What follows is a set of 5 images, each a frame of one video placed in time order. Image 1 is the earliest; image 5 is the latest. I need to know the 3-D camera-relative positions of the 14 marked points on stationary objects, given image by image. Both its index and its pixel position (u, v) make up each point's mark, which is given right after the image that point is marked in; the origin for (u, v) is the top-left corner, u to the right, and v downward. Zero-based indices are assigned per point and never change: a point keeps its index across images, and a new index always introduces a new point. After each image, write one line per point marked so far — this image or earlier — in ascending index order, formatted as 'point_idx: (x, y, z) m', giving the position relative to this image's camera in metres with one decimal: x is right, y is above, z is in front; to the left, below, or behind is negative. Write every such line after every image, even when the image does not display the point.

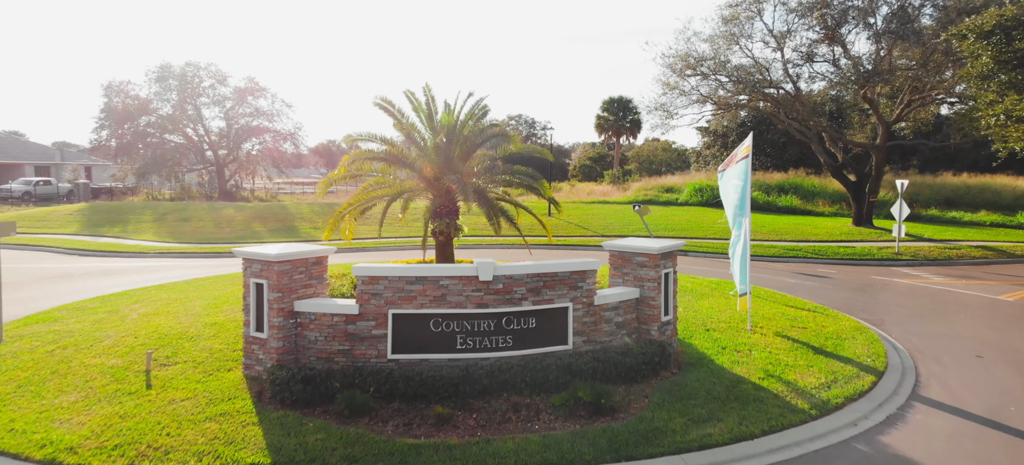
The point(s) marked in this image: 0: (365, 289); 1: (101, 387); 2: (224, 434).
0: (-2.1, -0.8, +7.6) m
1: (-5.8, -2.2, +7.4) m
2: (-3.4, -2.4, +6.3) m
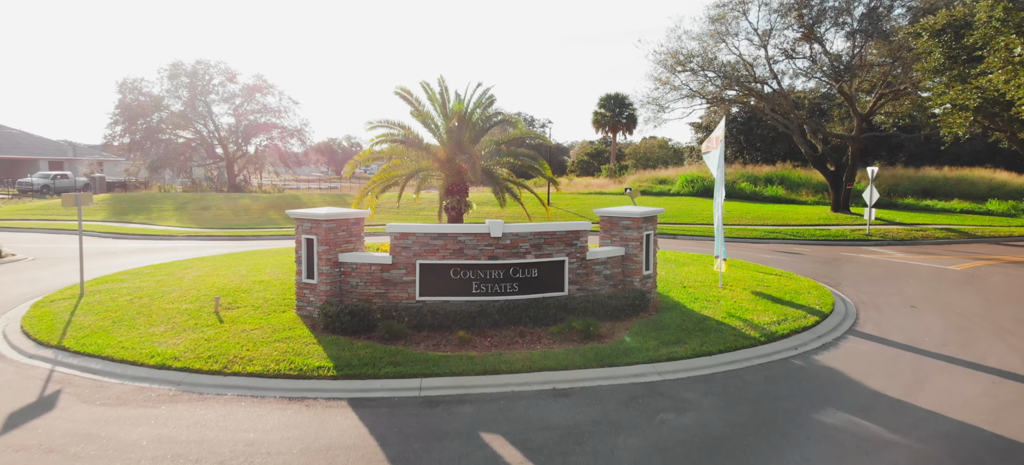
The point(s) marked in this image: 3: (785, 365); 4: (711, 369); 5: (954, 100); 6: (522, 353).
0: (-2.0, -0.2, +9.2) m
1: (-5.7, -1.5, +9.0) m
2: (-3.3, -1.7, +7.9) m
3: (+4.1, -2.0, +7.9) m
4: (+2.9, -2.0, +7.8) m
5: (+12.6, +3.8, +15.2) m
6: (+0.2, -1.8, +8.0) m
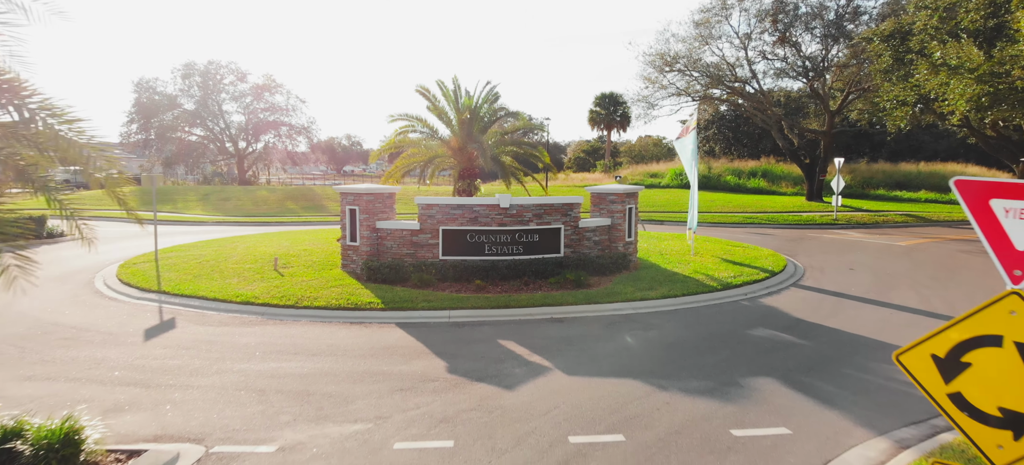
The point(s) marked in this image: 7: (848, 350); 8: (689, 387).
0: (-1.9, +0.4, +11.3) m
1: (-5.5, -0.9, +11.1) m
2: (-3.1, -1.1, +10.0) m
3: (+4.3, -1.4, +10.1) m
4: (+3.1, -1.4, +9.9) m
5: (+12.7, +4.5, +17.4) m
6: (+0.3, -1.2, +10.2) m
7: (+4.9, -1.7, +7.7) m
8: (+2.2, -1.9, +6.4) m
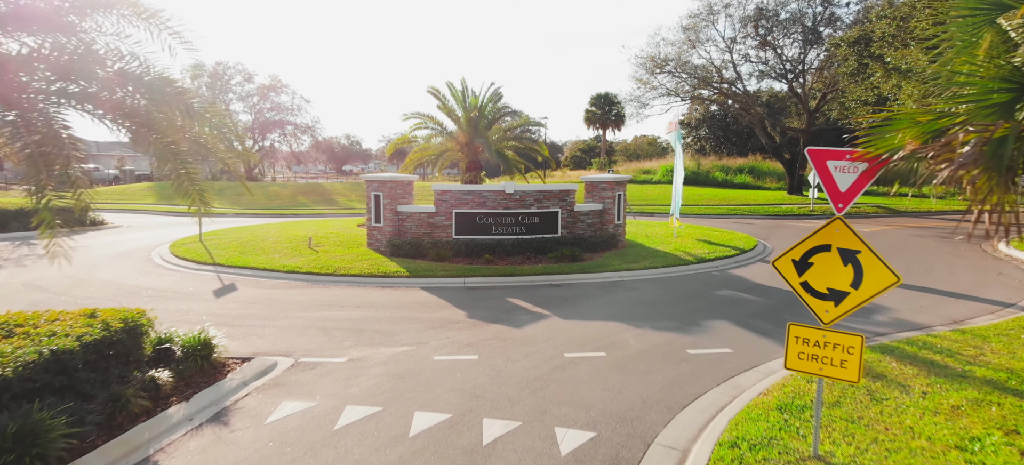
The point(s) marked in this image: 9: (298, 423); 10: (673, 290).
0: (-1.8, +0.9, +13.0) m
1: (-5.4, -0.5, +12.8) m
2: (-3.0, -0.7, +11.7) m
3: (+4.4, -0.9, +11.8) m
4: (+3.2, -0.9, +11.7) m
5: (+12.8, +4.9, +19.2) m
6: (+0.4, -0.8, +11.9) m
7: (+5.0, -1.3, +9.5) m
8: (+2.3, -1.5, +8.2) m
9: (-2.1, -1.9, +5.1) m
10: (+3.2, -1.1, +10.5) m
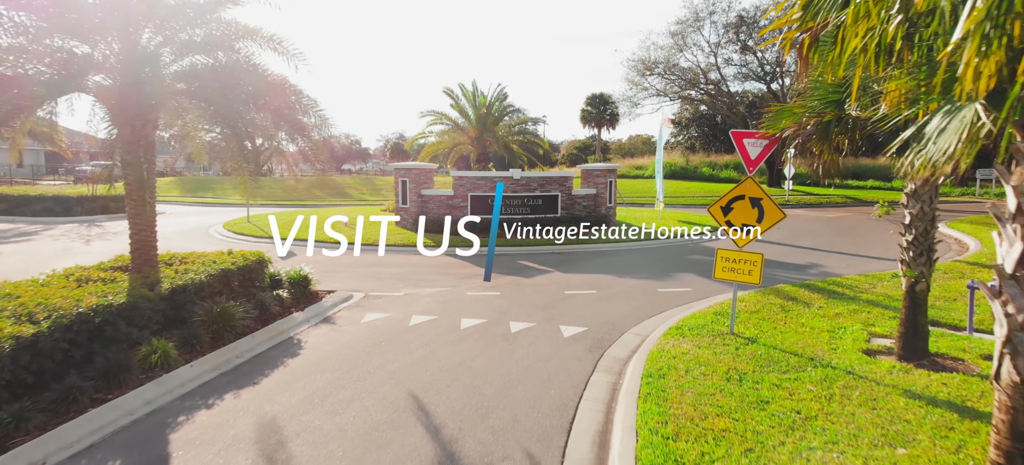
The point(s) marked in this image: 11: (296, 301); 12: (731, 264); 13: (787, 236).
0: (-1.6, +1.4, +15.3) m
1: (-5.2, +0.1, +15.1) m
2: (-2.8, -0.1, +14.0) m
3: (+4.6, -0.3, +14.2) m
4: (+3.4, -0.3, +14.0) m
5: (+12.9, +5.5, +21.5) m
6: (+0.6, -0.2, +14.2) m
7: (+5.2, -0.7, +11.8) m
8: (+2.5, -0.9, +10.5) m
9: (-1.8, -1.3, +7.4) m
10: (+3.5, -0.6, +12.8) m
11: (-3.3, -1.0, +7.9) m
12: (+2.8, -0.4, +6.8) m
13: (+8.2, -0.1, +15.9) m
